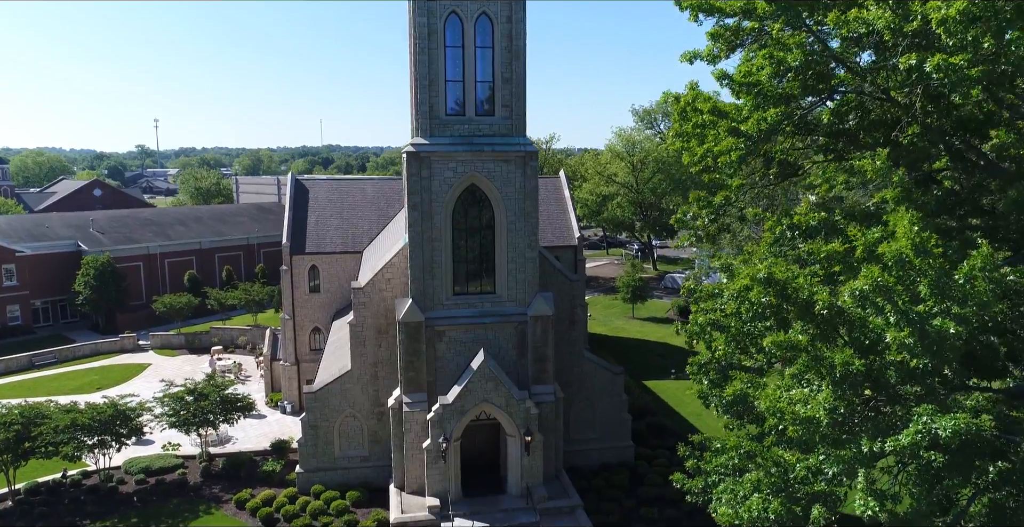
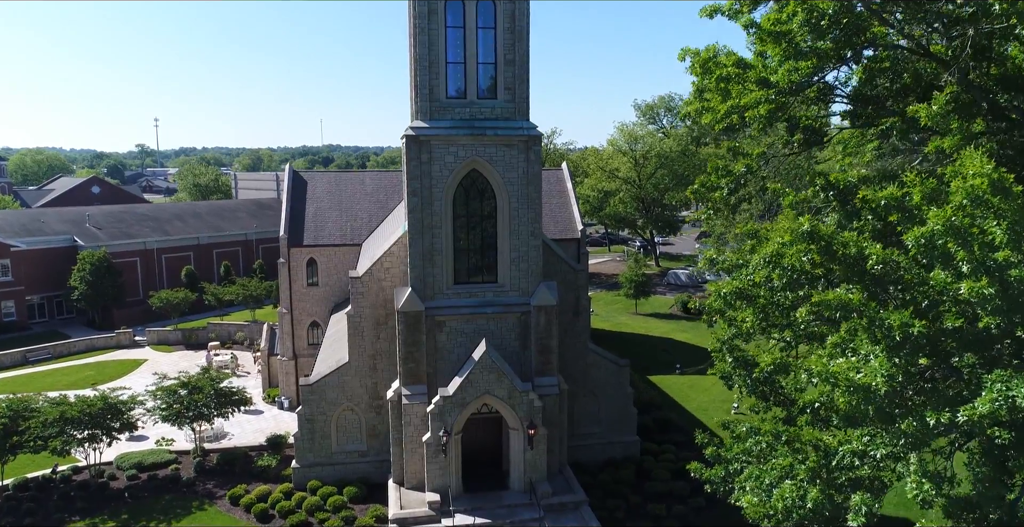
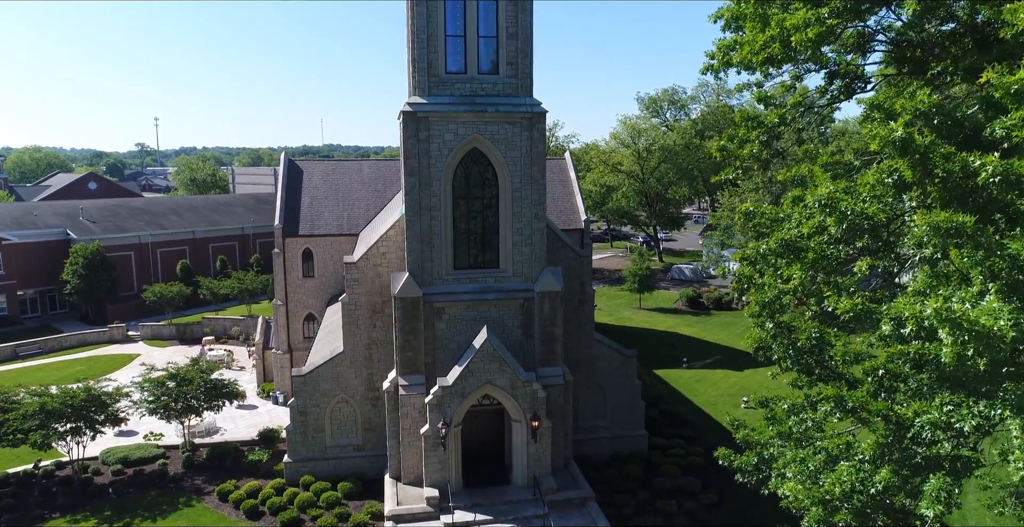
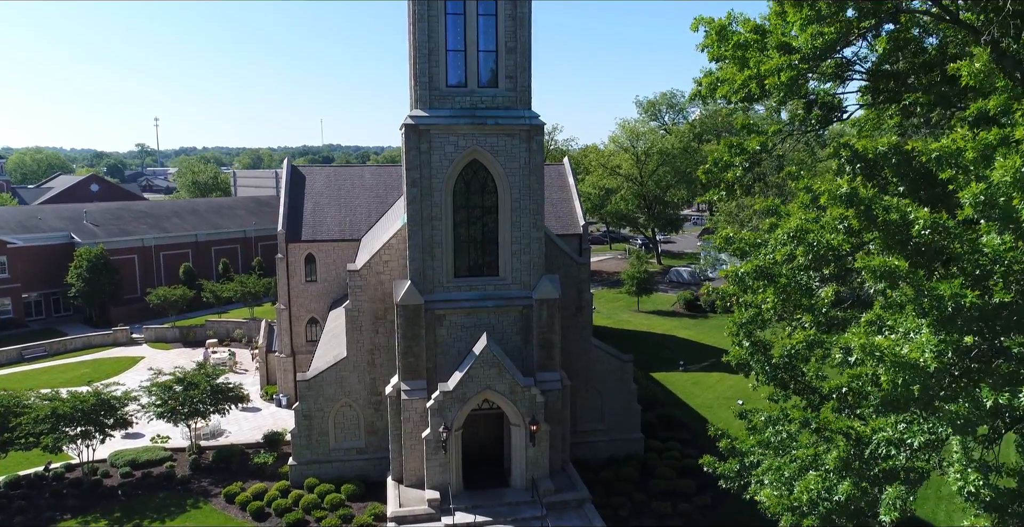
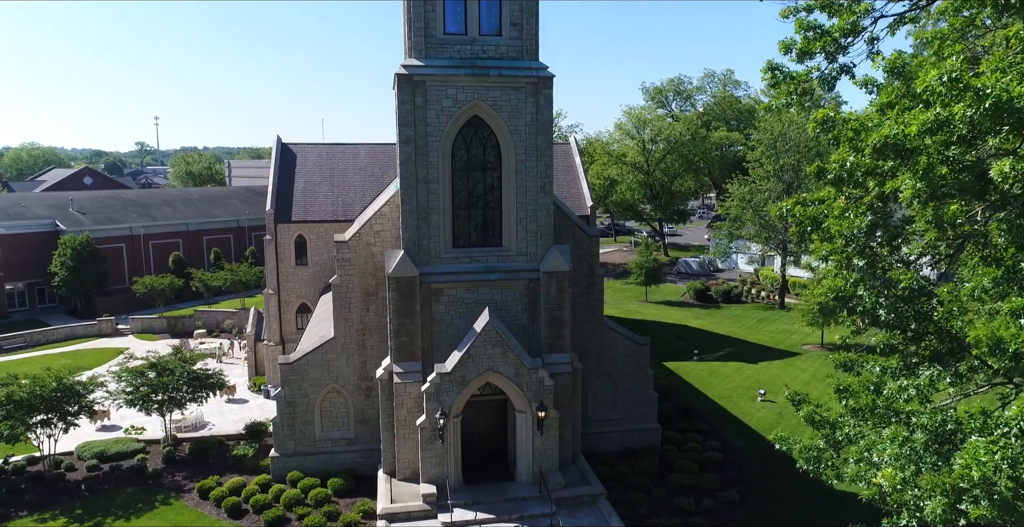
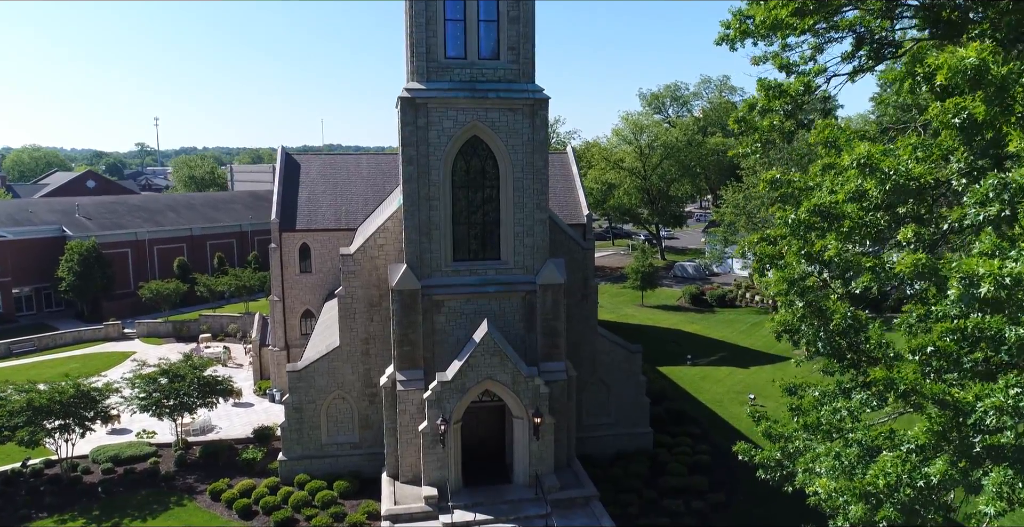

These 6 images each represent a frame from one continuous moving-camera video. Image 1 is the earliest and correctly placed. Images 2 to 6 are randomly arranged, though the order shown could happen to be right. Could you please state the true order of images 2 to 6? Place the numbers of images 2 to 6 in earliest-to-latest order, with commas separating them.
2, 4, 3, 6, 5
